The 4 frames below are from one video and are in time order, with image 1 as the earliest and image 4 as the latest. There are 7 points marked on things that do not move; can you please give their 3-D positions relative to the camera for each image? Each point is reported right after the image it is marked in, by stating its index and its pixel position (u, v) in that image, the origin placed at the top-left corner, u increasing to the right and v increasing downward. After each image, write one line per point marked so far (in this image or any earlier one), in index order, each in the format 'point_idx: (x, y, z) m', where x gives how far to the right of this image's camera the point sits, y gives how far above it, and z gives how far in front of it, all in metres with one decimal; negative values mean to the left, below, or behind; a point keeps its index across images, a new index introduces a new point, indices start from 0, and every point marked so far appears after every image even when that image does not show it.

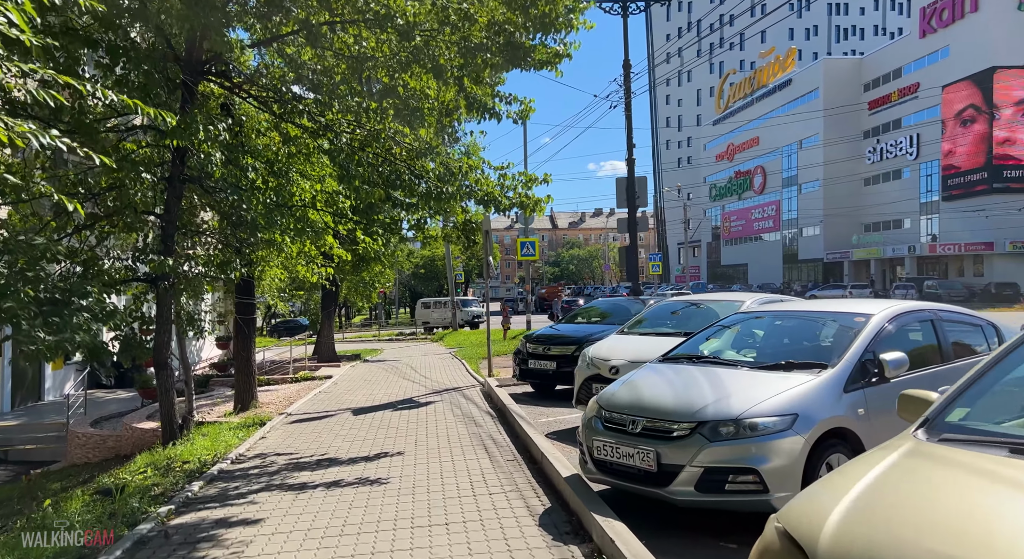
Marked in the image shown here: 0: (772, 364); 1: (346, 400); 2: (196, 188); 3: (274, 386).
0: (+1.7, -0.6, +4.2) m
1: (-2.6, -1.9, +10.0) m
2: (-3.9, +1.1, +7.8) m
3: (-4.8, -2.2, +12.8) m
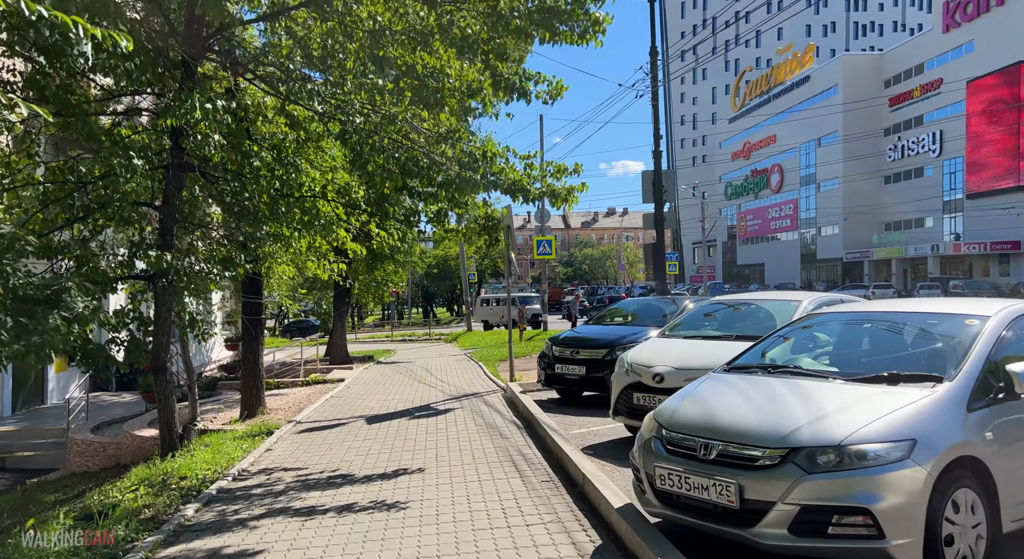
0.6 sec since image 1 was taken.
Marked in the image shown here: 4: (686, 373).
0: (+2.0, -0.5, +3.5) m
1: (-2.3, -1.9, +9.4) m
2: (-3.6, +1.2, +7.2) m
3: (-4.4, -2.2, +12.2) m
4: (+1.5, -0.8, +5.5) m
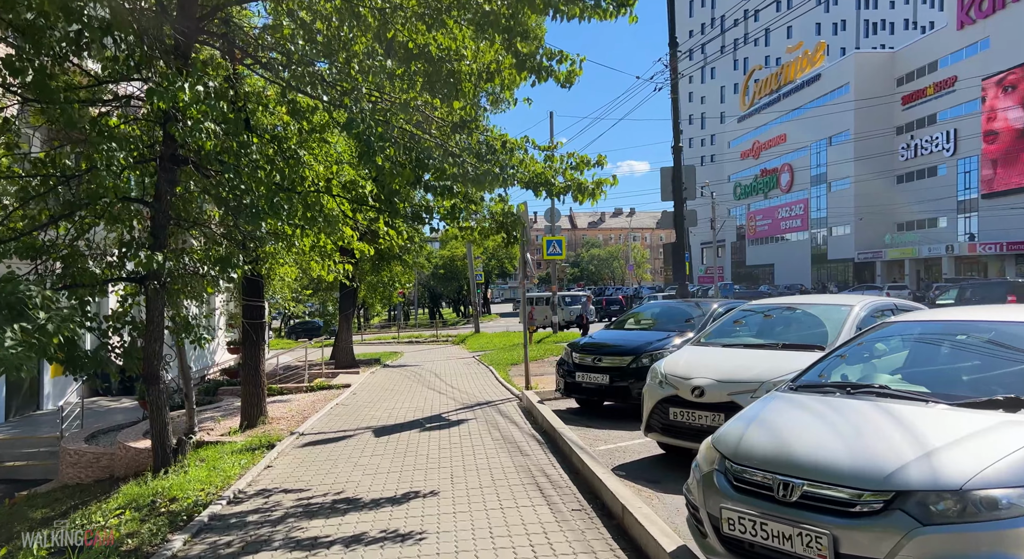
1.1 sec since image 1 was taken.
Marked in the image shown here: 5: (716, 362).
0: (+2.1, -0.6, +2.9) m
1: (-2.0, -1.9, +8.9) m
2: (-3.4, +1.1, +6.7) m
3: (-4.2, -2.2, +11.7) m
4: (+1.7, -0.8, +5.0) m
5: (+1.7, -0.7, +5.4) m
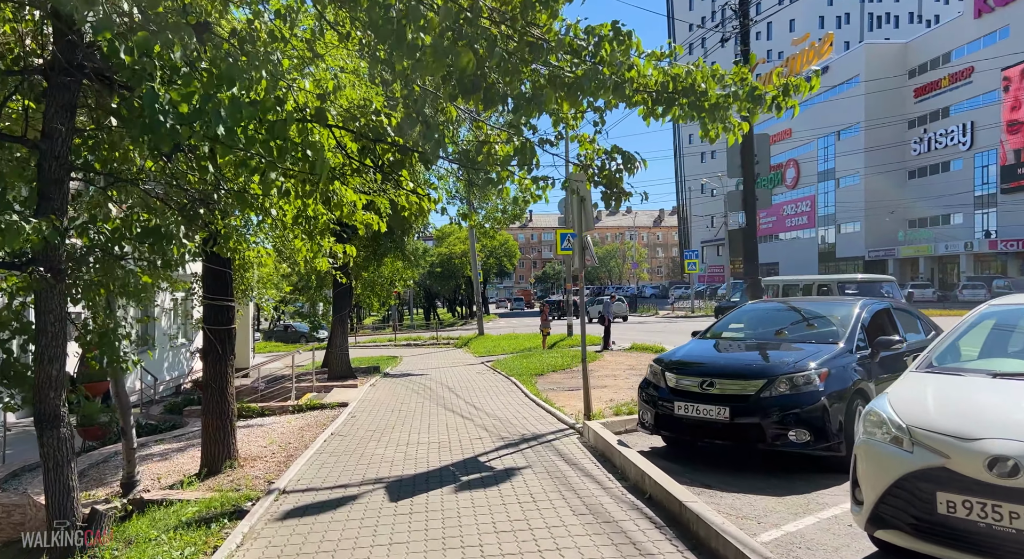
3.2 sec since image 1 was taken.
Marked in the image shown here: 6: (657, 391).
0: (+2.8, -0.5, +0.6) m
1: (-1.4, -1.8, +6.5) m
2: (-2.7, +1.2, +4.3) m
3: (-3.6, -2.1, +9.3) m
4: (+2.4, -0.8, +2.7) m
5: (+2.4, -0.6, +3.0) m
6: (+1.3, -1.0, +5.8) m
